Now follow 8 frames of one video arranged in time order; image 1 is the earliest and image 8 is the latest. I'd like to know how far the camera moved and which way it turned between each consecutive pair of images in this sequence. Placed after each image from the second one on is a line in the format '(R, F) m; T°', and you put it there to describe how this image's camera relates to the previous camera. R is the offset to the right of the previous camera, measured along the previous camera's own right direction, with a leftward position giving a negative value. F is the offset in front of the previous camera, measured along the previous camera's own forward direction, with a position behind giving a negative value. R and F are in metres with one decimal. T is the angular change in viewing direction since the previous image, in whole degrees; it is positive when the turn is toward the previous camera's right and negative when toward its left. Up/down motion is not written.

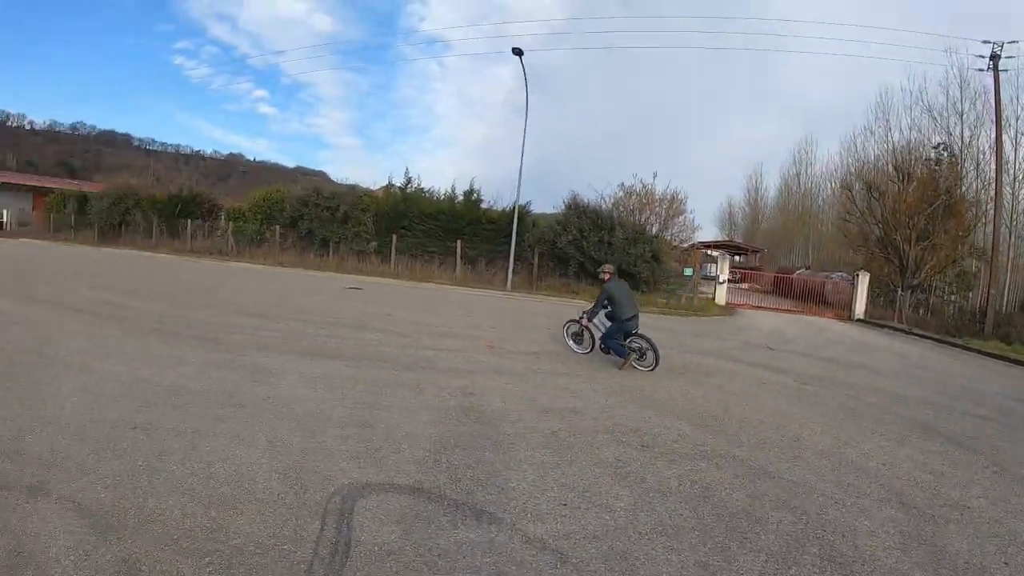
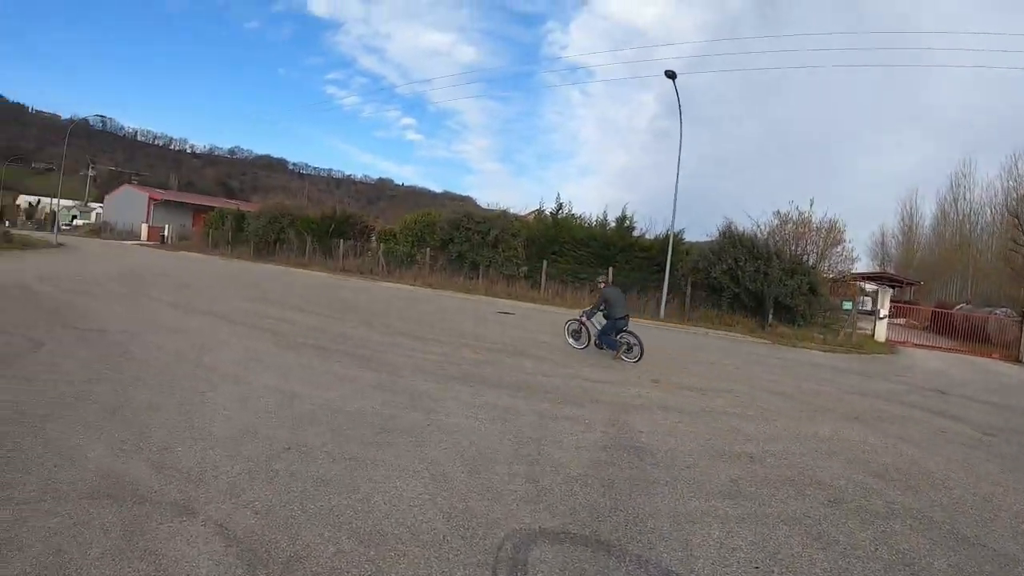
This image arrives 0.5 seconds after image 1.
(-0.8, +1.4) m; -11°
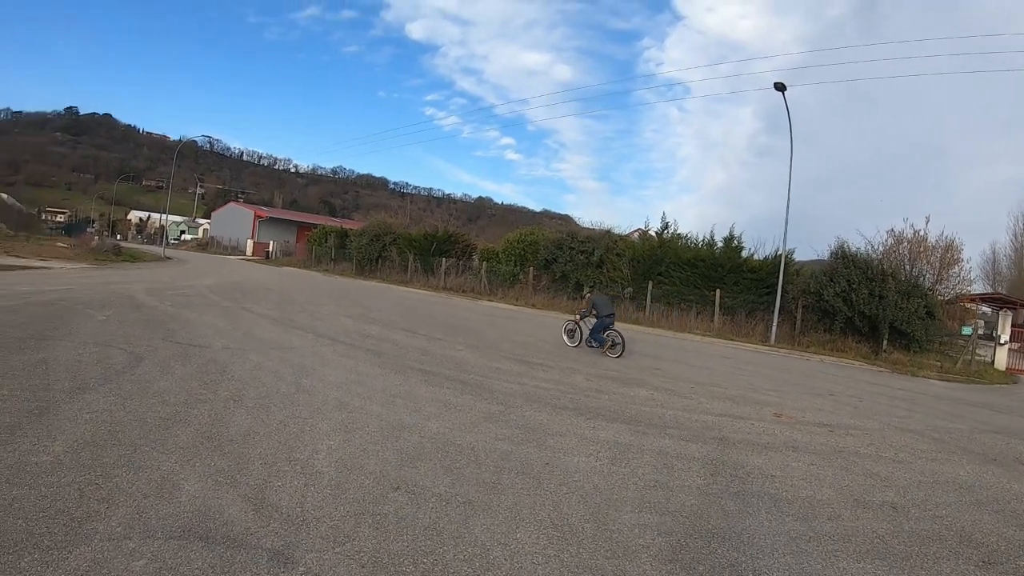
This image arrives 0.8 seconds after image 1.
(-0.5, +1.0) m; -7°
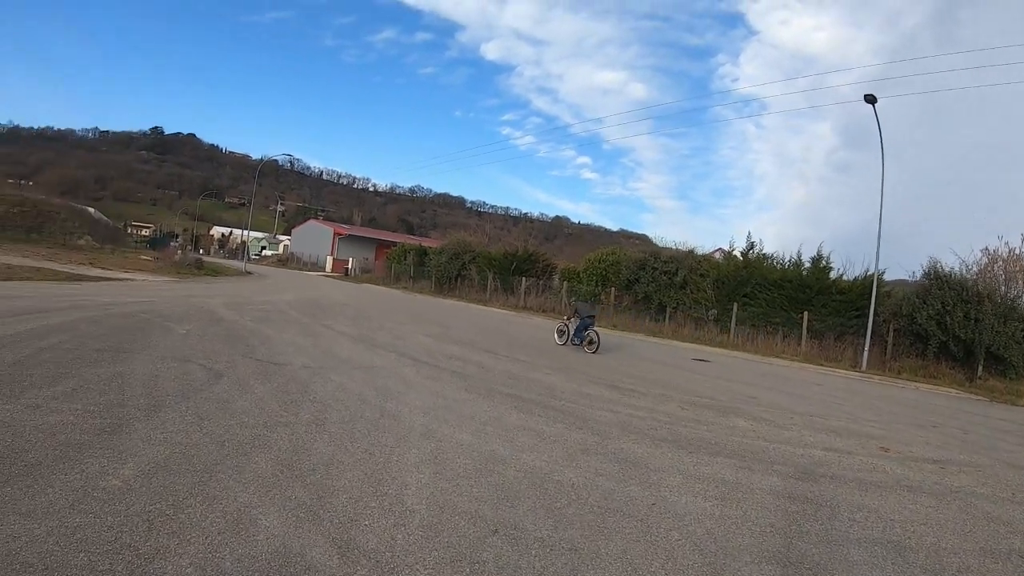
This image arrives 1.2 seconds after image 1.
(-0.4, +0.7) m; -6°
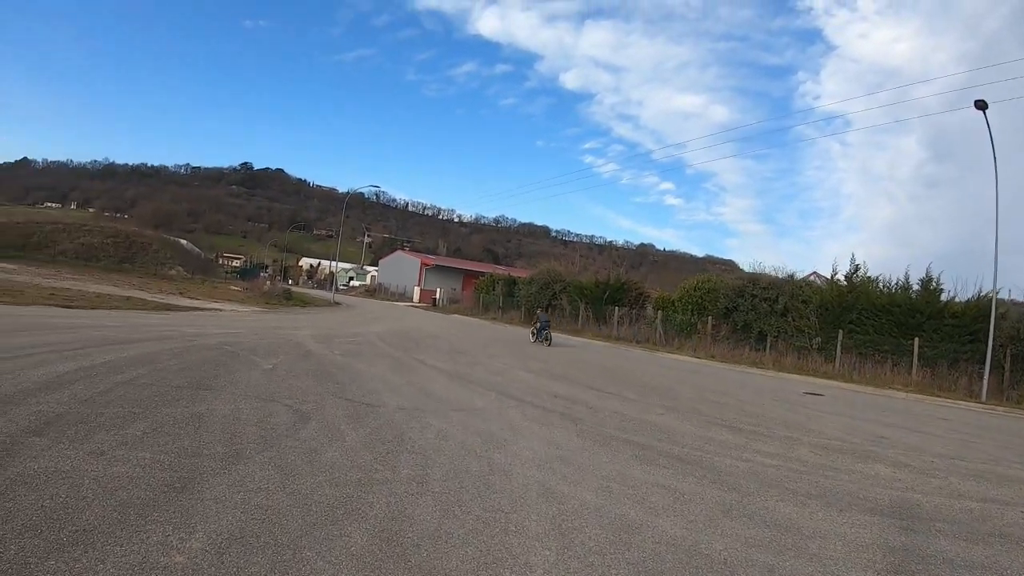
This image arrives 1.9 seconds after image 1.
(-0.5, +1.1) m; -6°
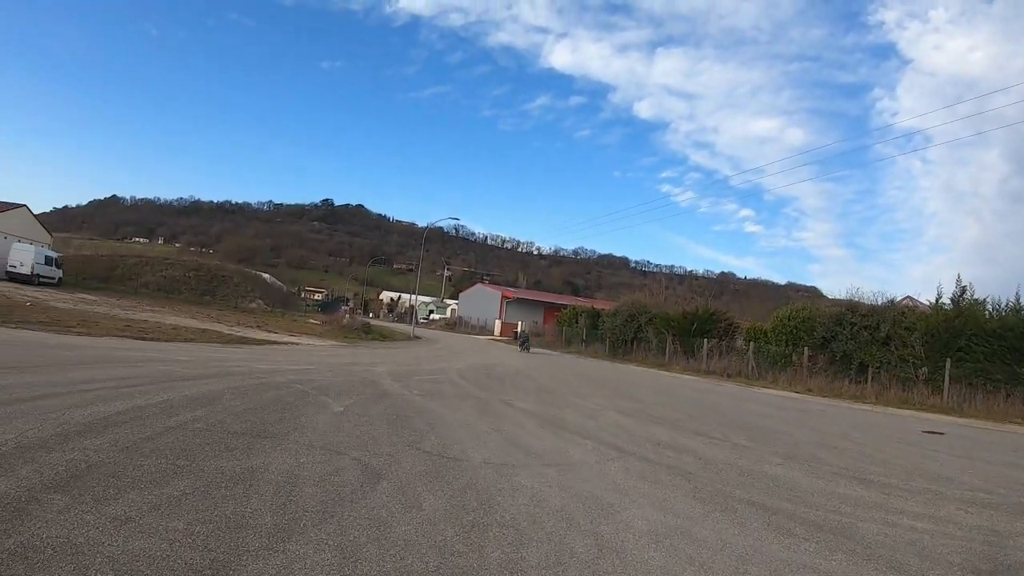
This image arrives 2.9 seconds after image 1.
(-0.3, +1.1) m; -5°
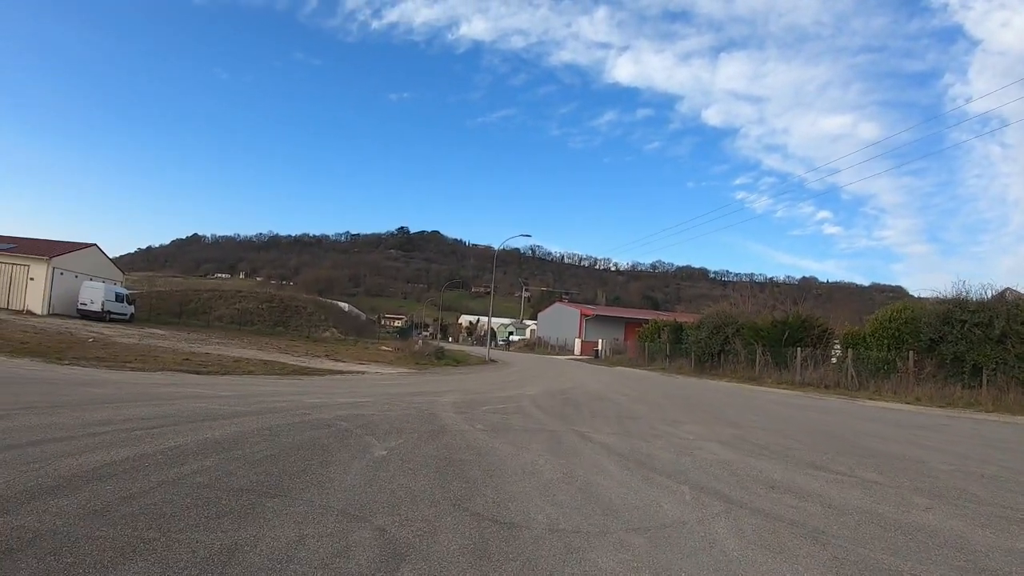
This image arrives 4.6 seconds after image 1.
(+0.1, +1.4) m; -6°
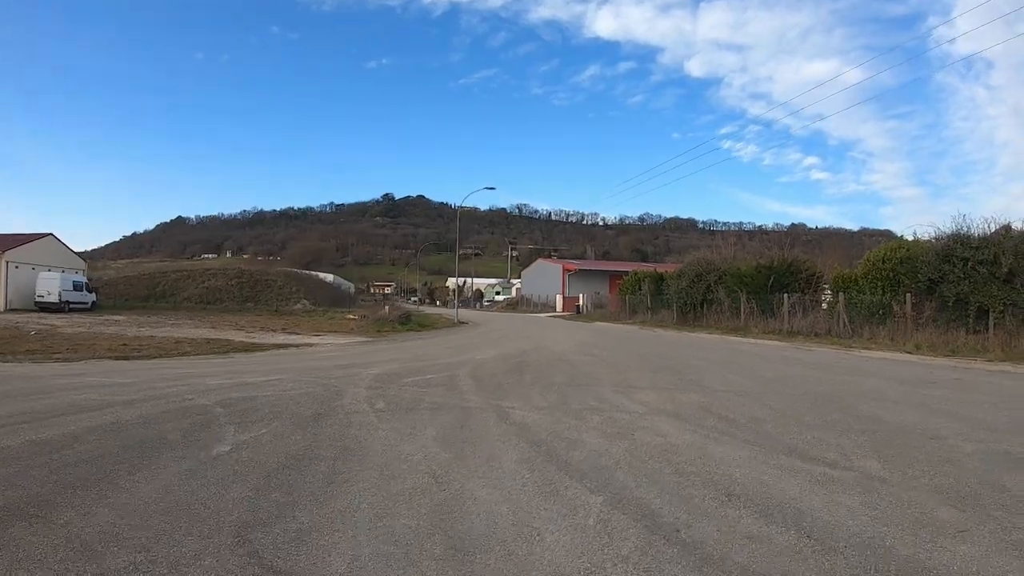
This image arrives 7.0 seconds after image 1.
(+0.9, +1.8) m; 0°
